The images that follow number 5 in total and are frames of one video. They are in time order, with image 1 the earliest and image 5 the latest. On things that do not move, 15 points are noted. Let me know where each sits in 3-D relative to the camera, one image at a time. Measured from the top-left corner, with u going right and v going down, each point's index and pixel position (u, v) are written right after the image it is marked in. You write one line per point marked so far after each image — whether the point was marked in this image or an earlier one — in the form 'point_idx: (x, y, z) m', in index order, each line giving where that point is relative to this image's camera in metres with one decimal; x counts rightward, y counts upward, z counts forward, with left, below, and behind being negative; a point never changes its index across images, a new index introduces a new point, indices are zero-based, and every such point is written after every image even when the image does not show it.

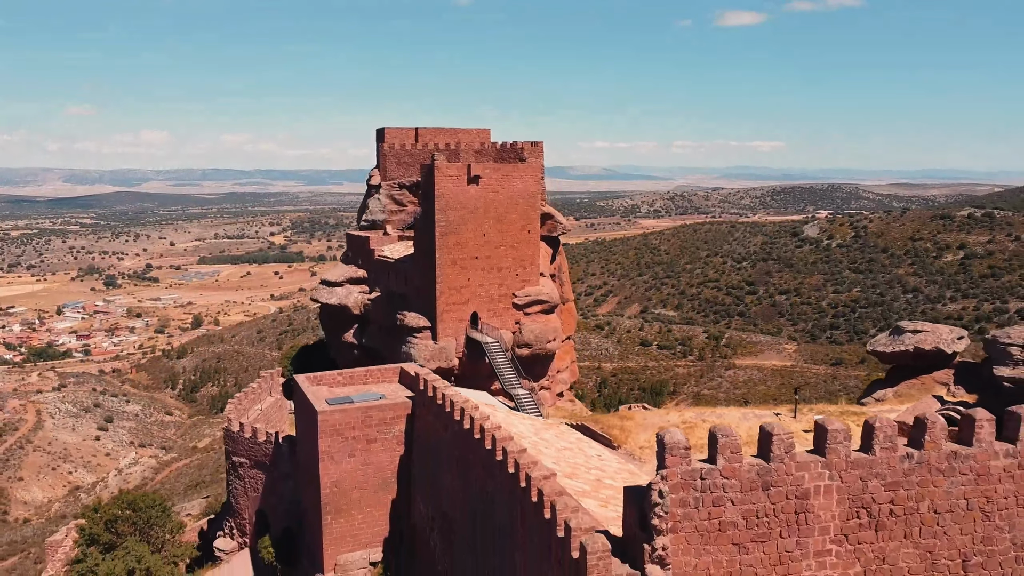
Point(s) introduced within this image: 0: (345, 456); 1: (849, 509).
0: (-3.0, -3.0, +14.3) m
1: (+3.4, -2.2, +8.0) m
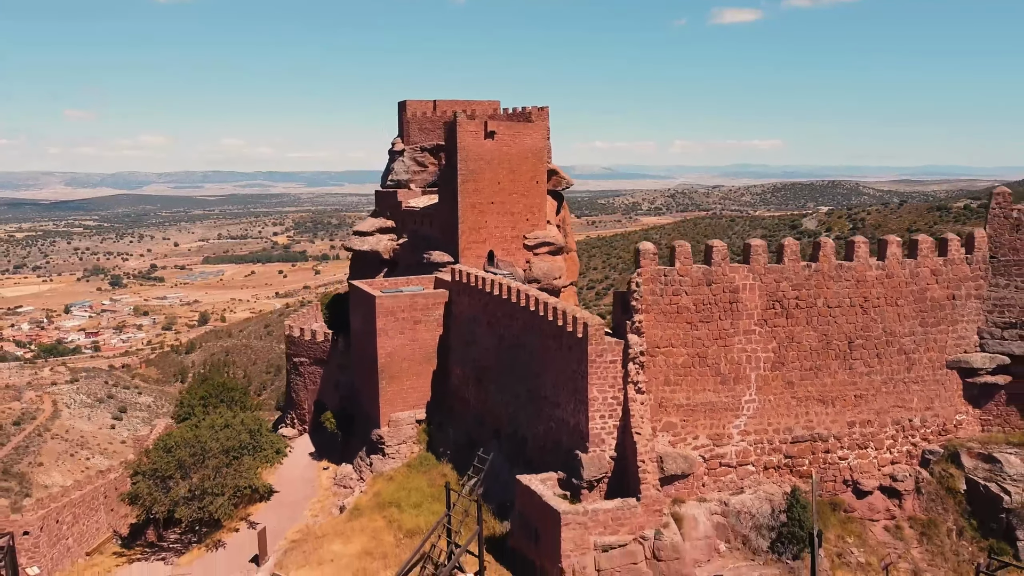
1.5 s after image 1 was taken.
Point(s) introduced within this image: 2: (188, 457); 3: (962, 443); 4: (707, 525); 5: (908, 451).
0: (-2.6, -1.0, +18.0) m
1: (+3.7, -0.2, +11.8) m
2: (-6.7, -3.5, +16.7) m
3: (+7.0, -2.4, +12.5) m
4: (+2.8, -3.4, +11.6) m
5: (+6.2, -2.5, +12.5) m
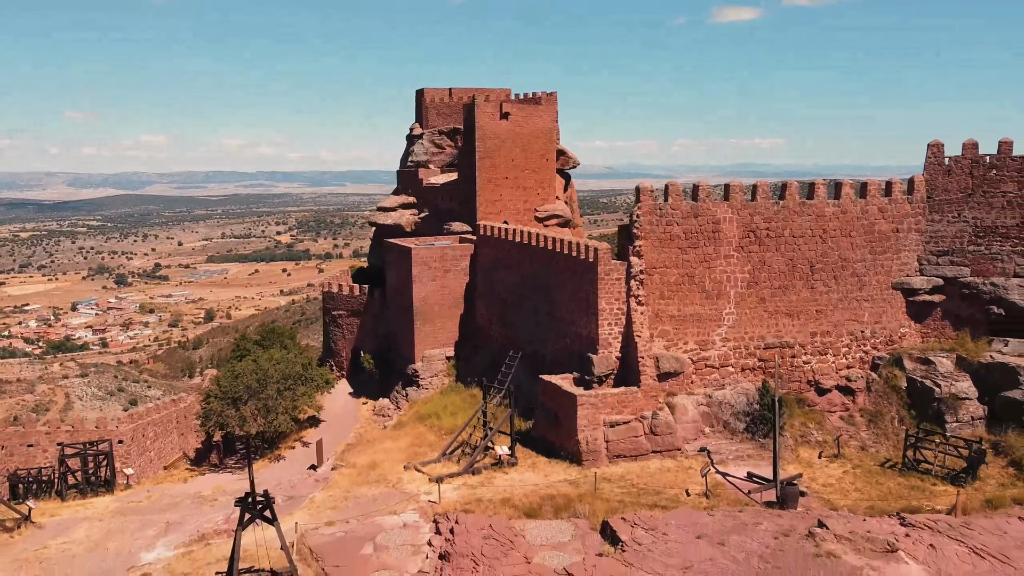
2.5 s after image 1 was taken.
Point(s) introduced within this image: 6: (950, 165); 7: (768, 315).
0: (-2.1, +0.2, +20.8) m
1: (+4.2, +1.0, +14.5) m
2: (-6.2, -2.3, +19.5) m
3: (+7.5, -1.2, +15.2) m
4: (+3.3, -2.2, +14.3) m
5: (+6.6, -1.3, +15.2) m
6: (+8.1, +2.3, +14.9) m
7: (+4.7, -0.5, +14.8) m
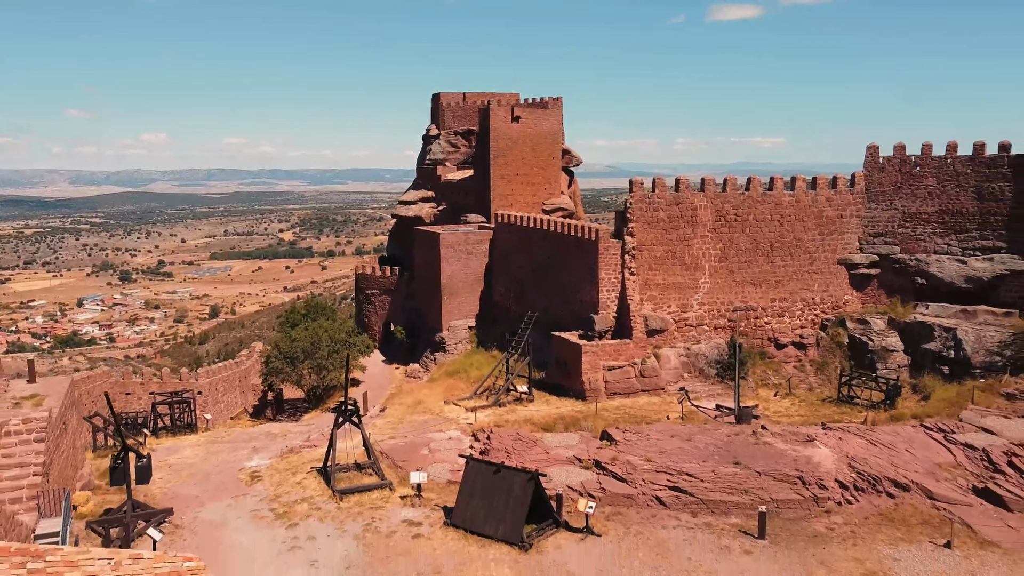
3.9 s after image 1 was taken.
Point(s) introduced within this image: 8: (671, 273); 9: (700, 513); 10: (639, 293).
0: (-1.7, +0.8, +24.3) m
1: (+4.6, +1.6, +18.1) m
2: (-5.8, -1.7, +23.0) m
3: (+7.9, -0.6, +18.8) m
4: (+3.6, -1.6, +17.8) m
5: (+7.0, -0.7, +18.8) m
6: (+8.5, +2.9, +18.4) m
7: (+5.1, +0.1, +18.4) m
8: (+3.6, +0.3, +18.1) m
9: (+2.6, -3.1, +11.2) m
10: (+2.8, -0.1, +17.9) m
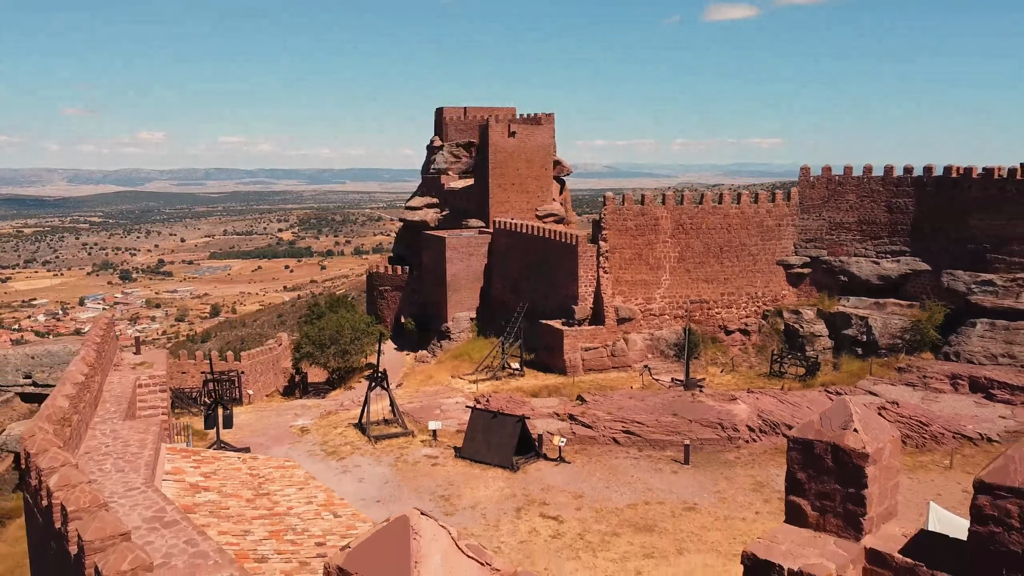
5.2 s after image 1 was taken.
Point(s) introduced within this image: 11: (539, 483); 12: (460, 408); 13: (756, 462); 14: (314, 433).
0: (-1.9, +0.9, +28.2) m
1: (+4.4, +1.7, +22.0) m
2: (-6.0, -1.5, +26.9) m
3: (+7.7, -0.5, +22.7) m
4: (+3.5, -1.5, +21.7) m
5: (+6.9, -0.6, +22.7) m
6: (+8.4, +3.0, +22.4) m
7: (+5.0, +0.2, +22.3) m
8: (+3.4, +0.4, +22.0) m
9: (+2.5, -3.0, +15.1) m
10: (+2.7, 0.0, +21.8) m
11: (+0.5, -3.3, +13.7) m
12: (-1.2, -2.8, +18.6) m
13: (+4.3, -3.1, +14.3) m
14: (-4.4, -3.2, +17.7) m
